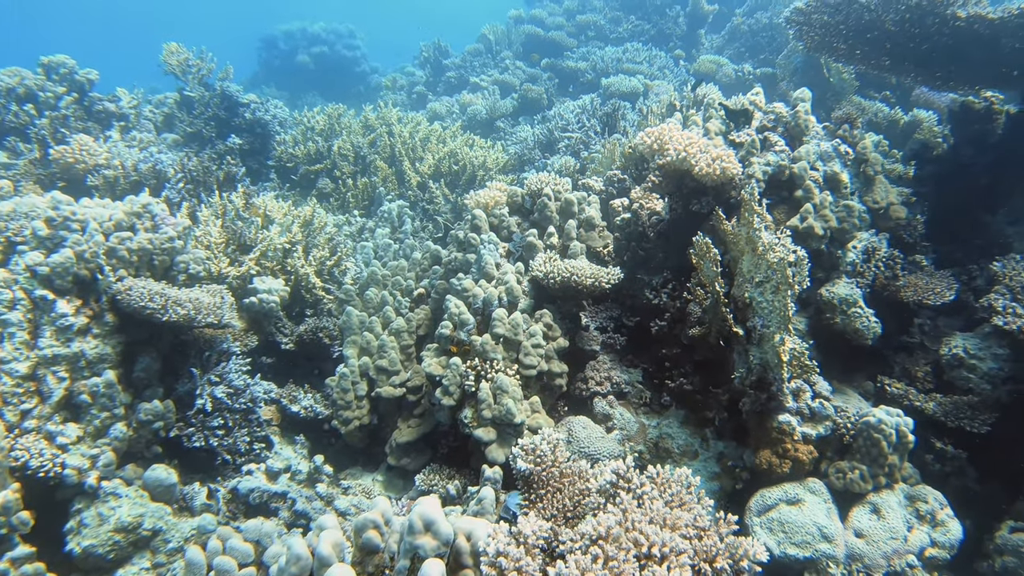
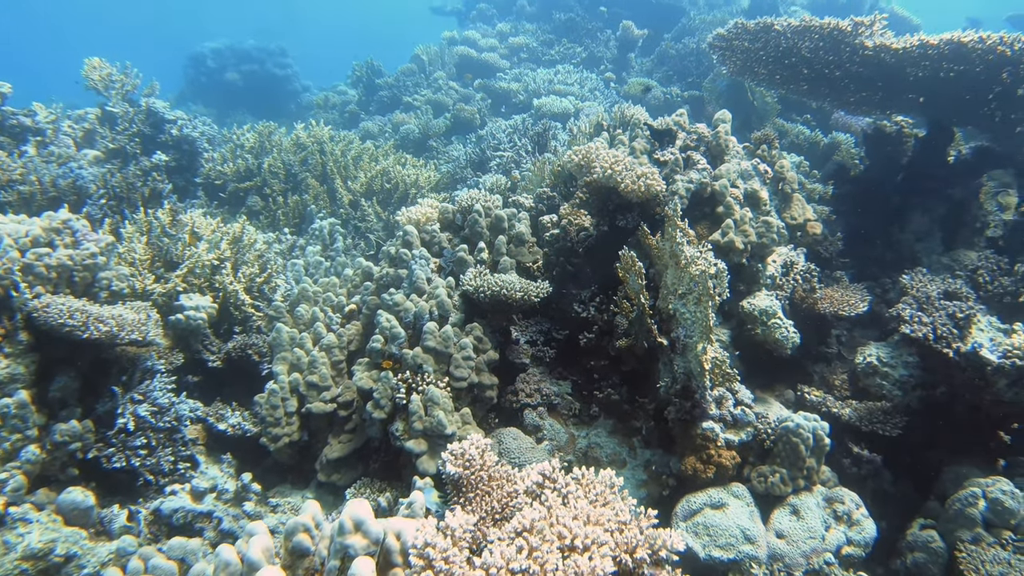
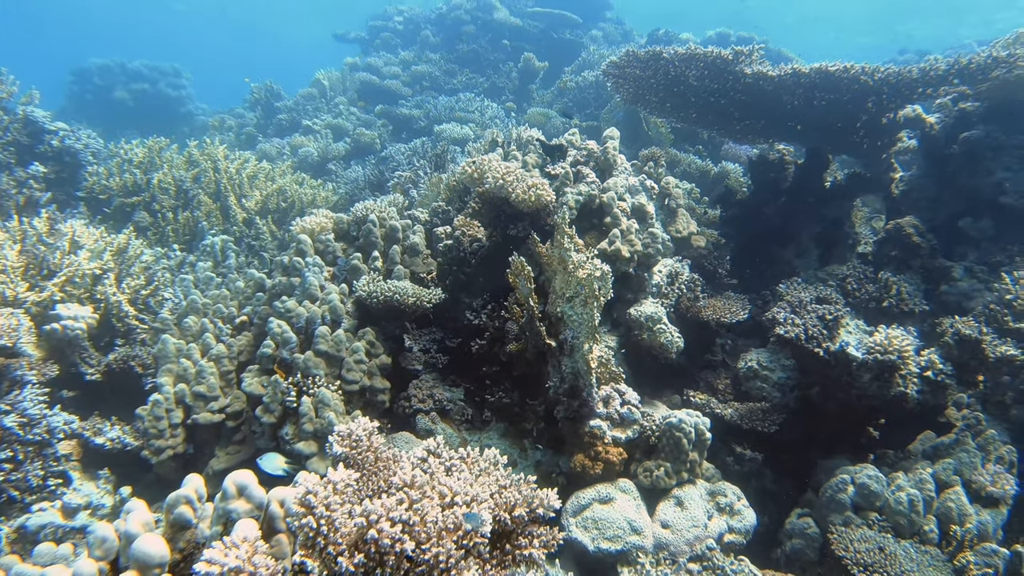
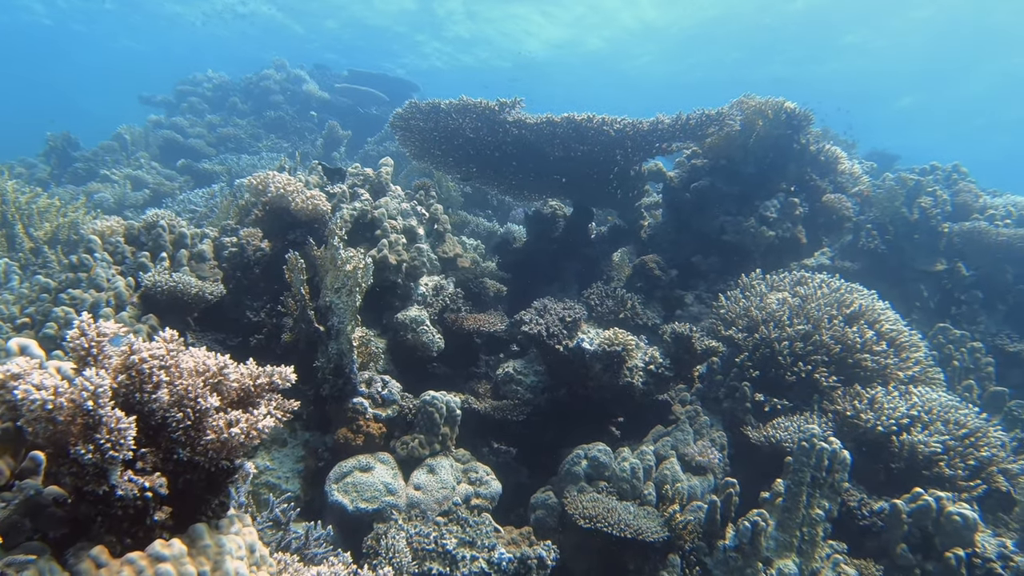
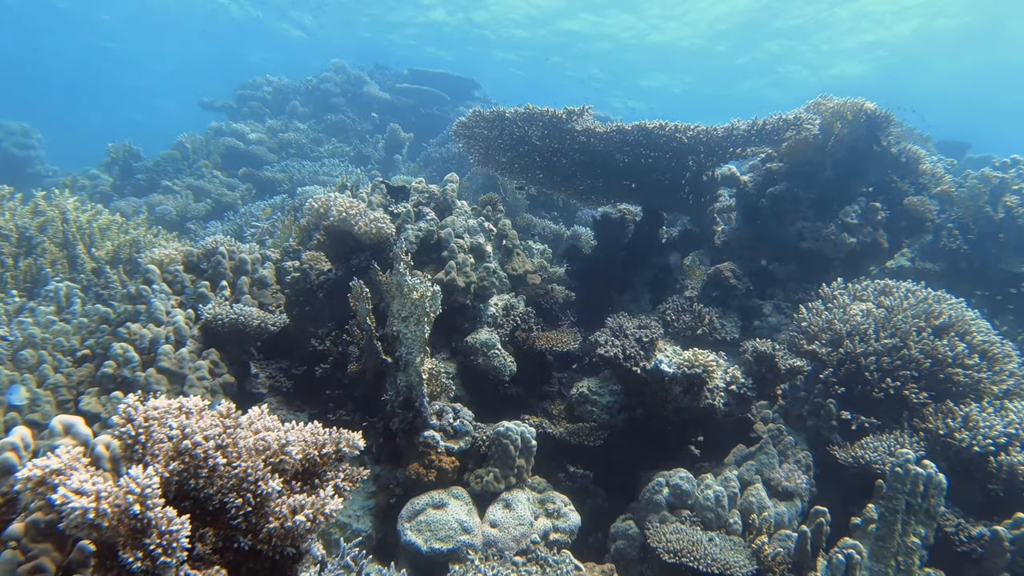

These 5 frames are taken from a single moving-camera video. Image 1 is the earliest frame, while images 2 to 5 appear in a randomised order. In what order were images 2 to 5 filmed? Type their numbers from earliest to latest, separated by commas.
2, 3, 5, 4
